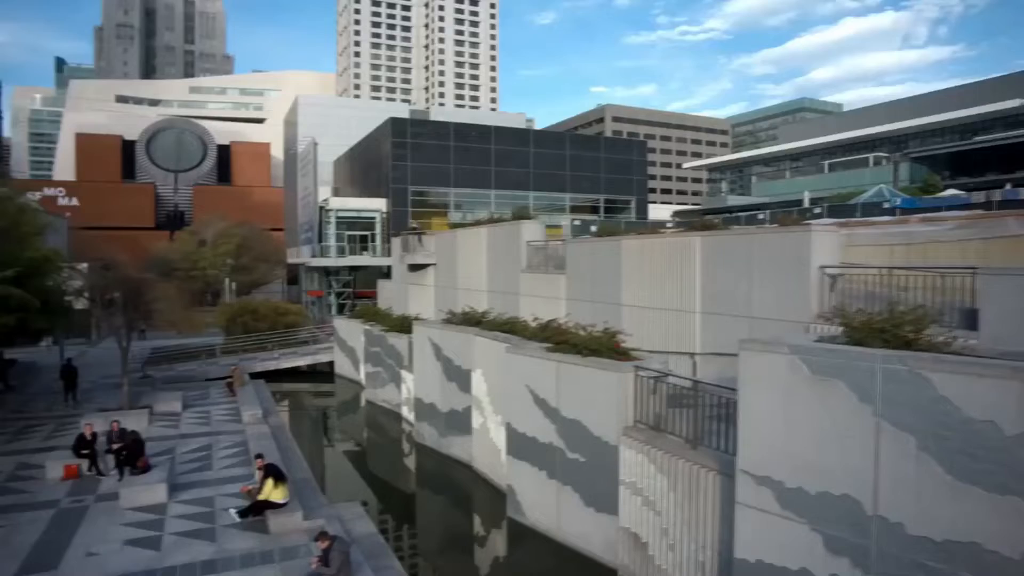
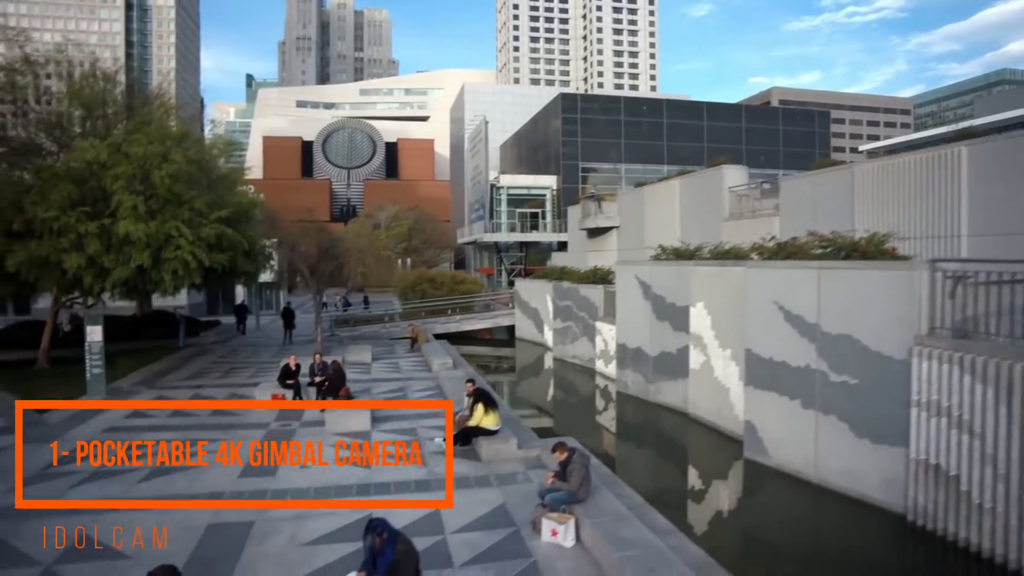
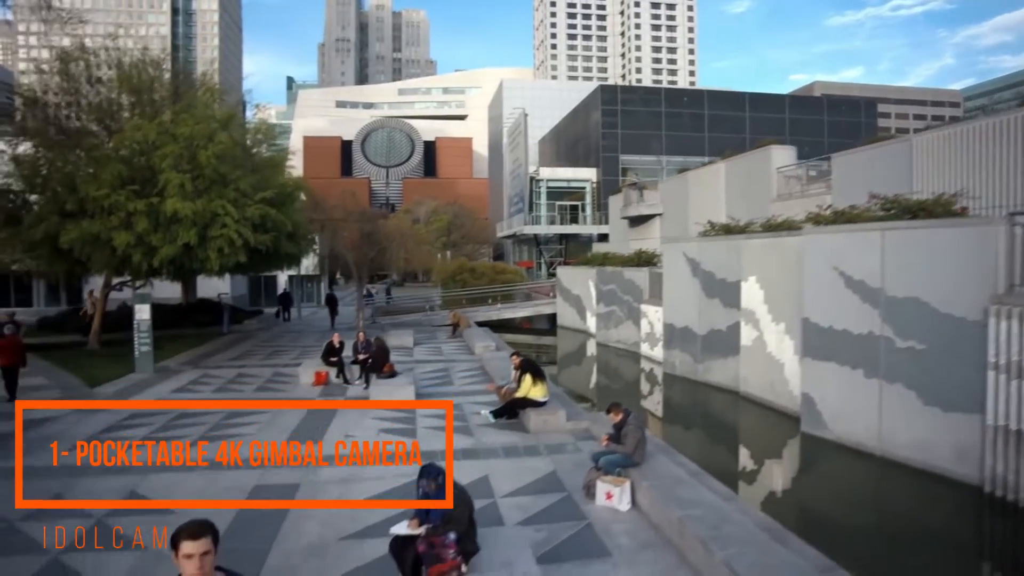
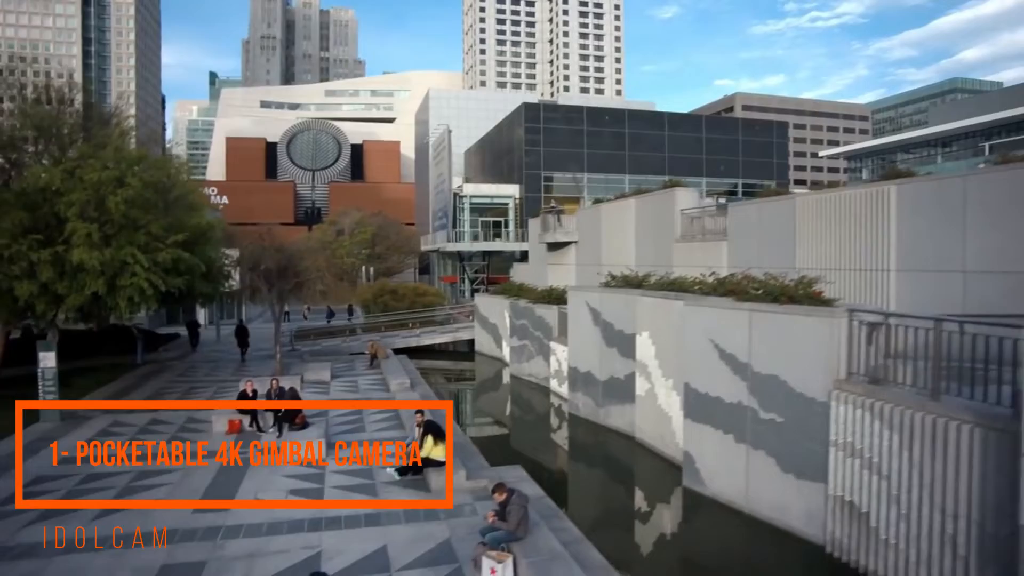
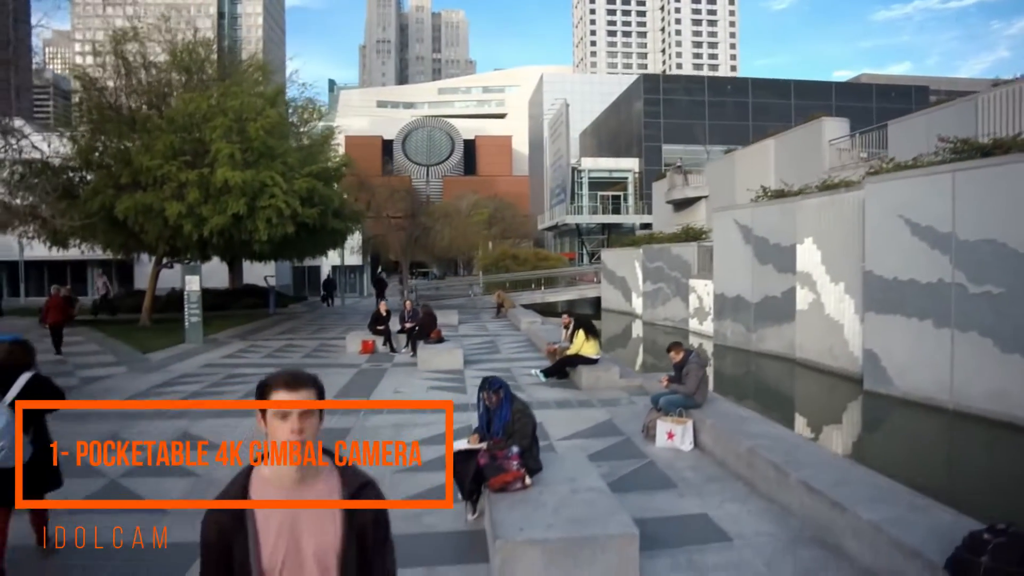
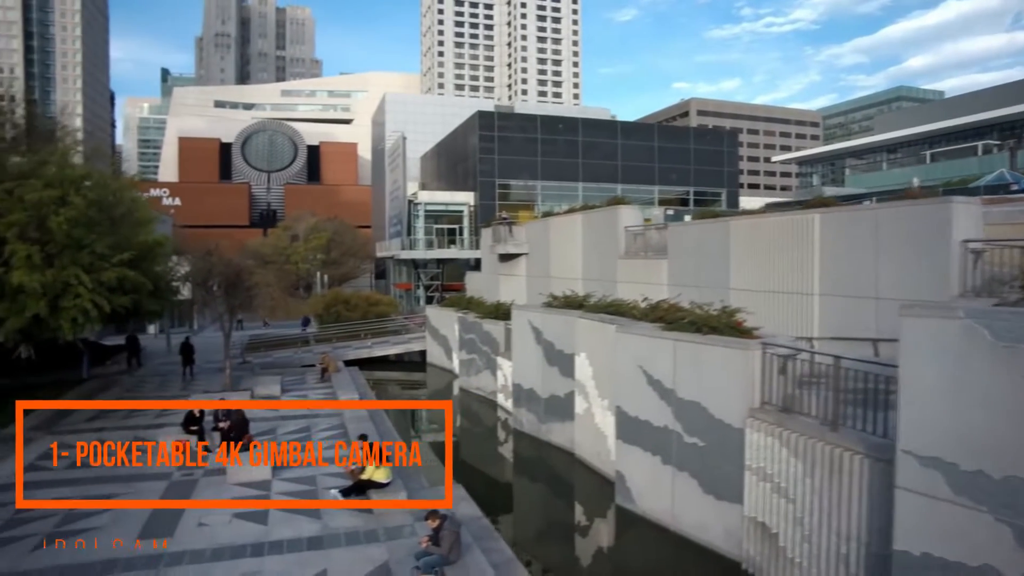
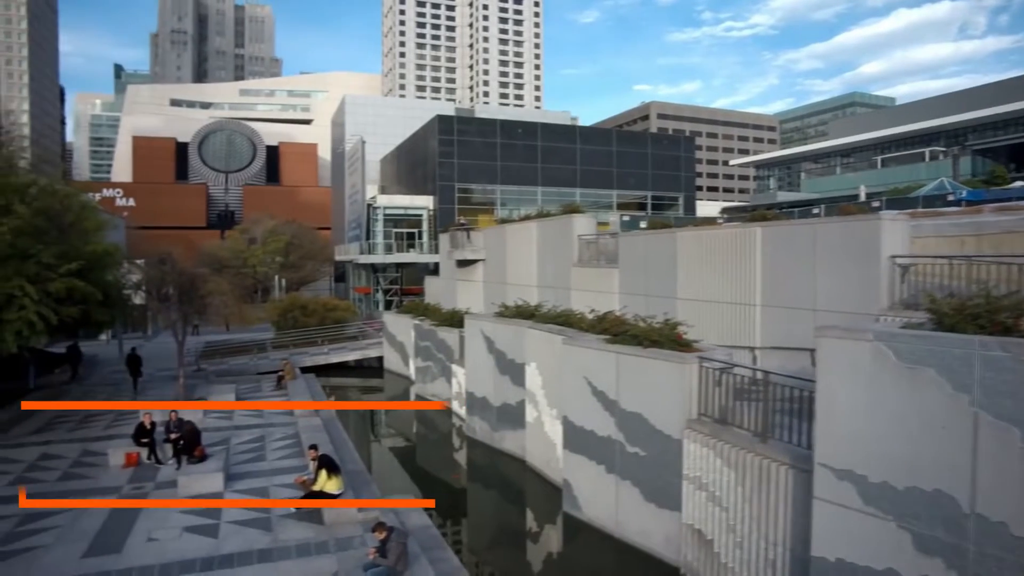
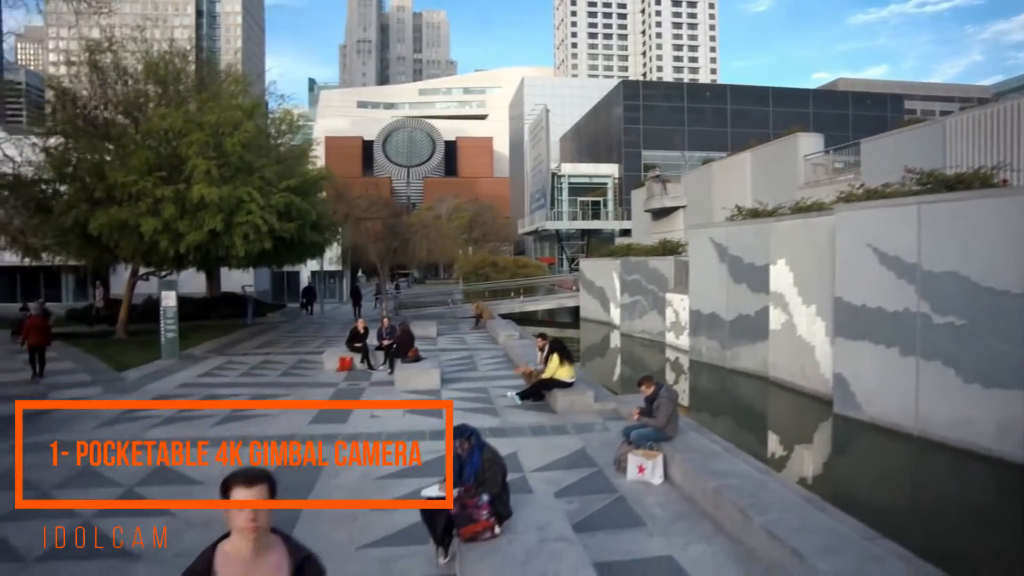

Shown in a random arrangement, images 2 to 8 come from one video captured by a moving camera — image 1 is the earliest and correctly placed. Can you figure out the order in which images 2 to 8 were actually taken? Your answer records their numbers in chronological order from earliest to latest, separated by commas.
7, 6, 4, 2, 3, 8, 5
